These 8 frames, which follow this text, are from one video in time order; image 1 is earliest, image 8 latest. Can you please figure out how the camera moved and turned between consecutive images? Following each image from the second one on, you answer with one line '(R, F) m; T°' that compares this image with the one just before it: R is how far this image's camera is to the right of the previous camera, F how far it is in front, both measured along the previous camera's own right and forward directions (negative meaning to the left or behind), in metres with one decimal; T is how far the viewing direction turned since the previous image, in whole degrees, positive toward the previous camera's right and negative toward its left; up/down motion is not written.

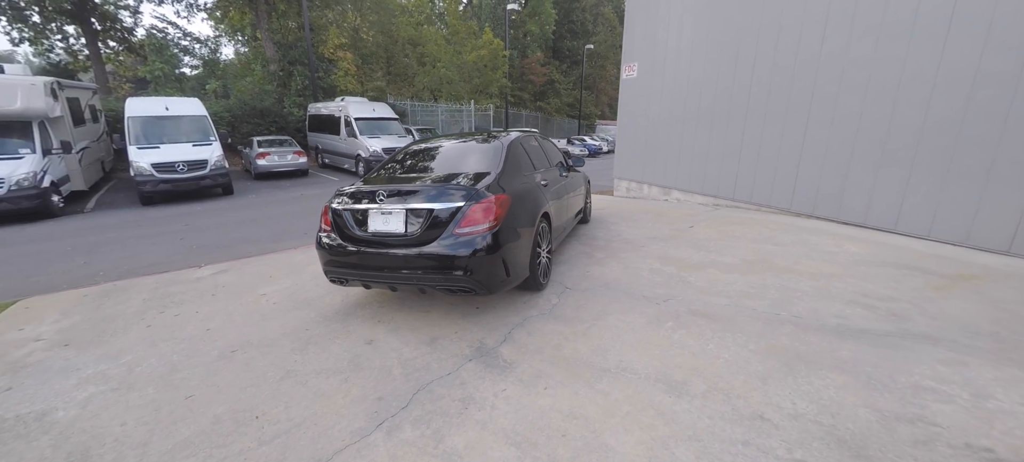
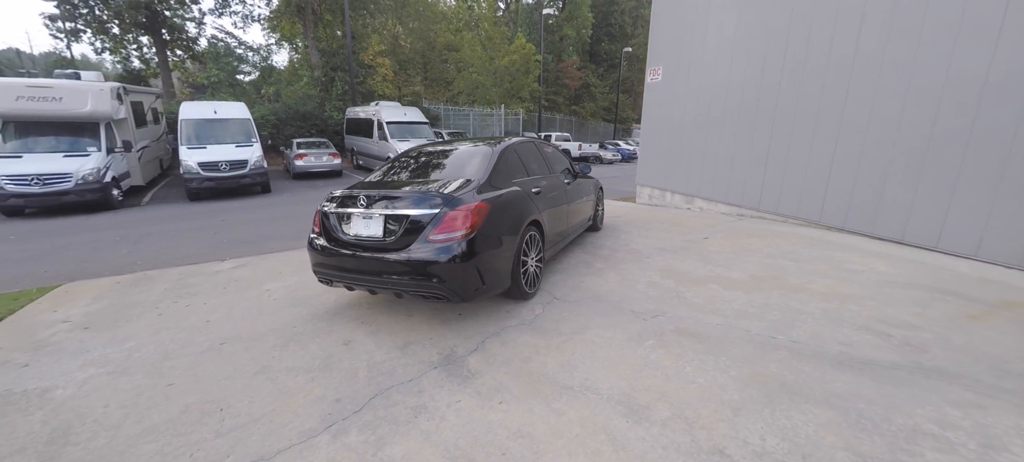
(+0.5, +0.1) m; -6°
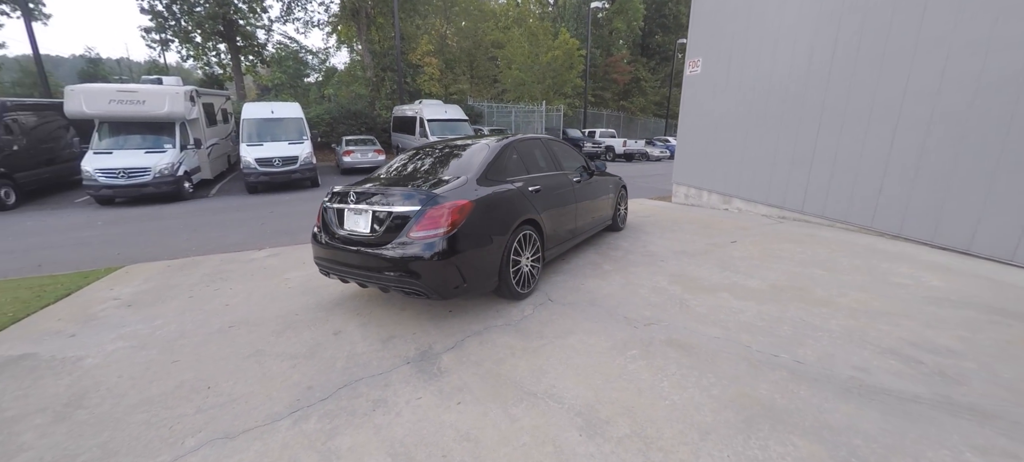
(+0.6, +0.1) m; -8°
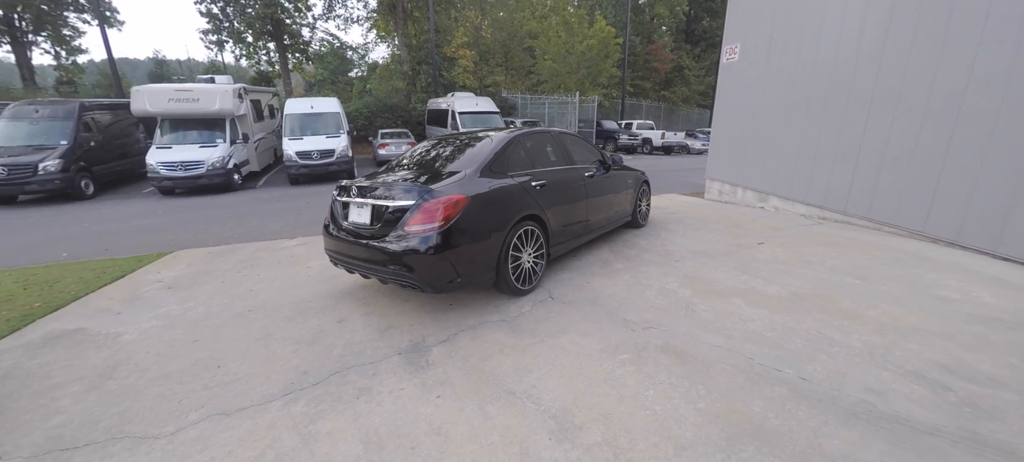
(+0.4, +0.1) m; -6°
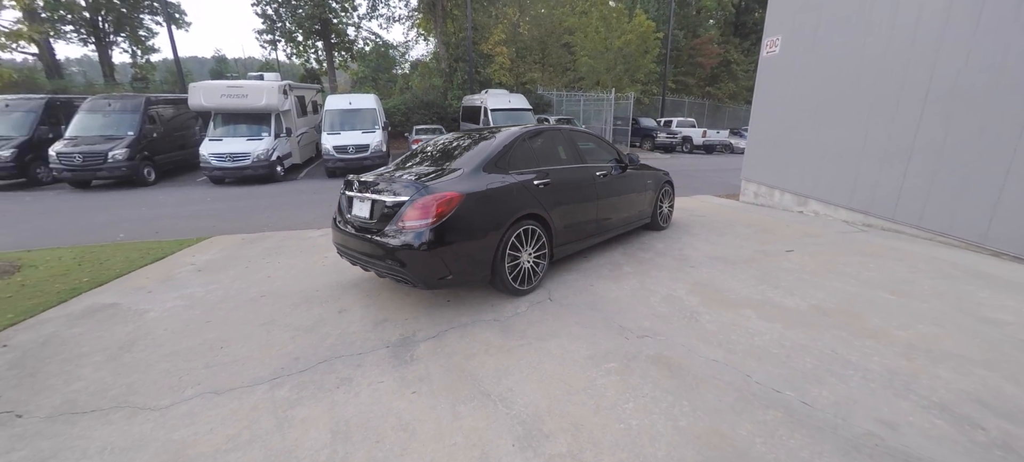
(+0.4, +0.1) m; -6°
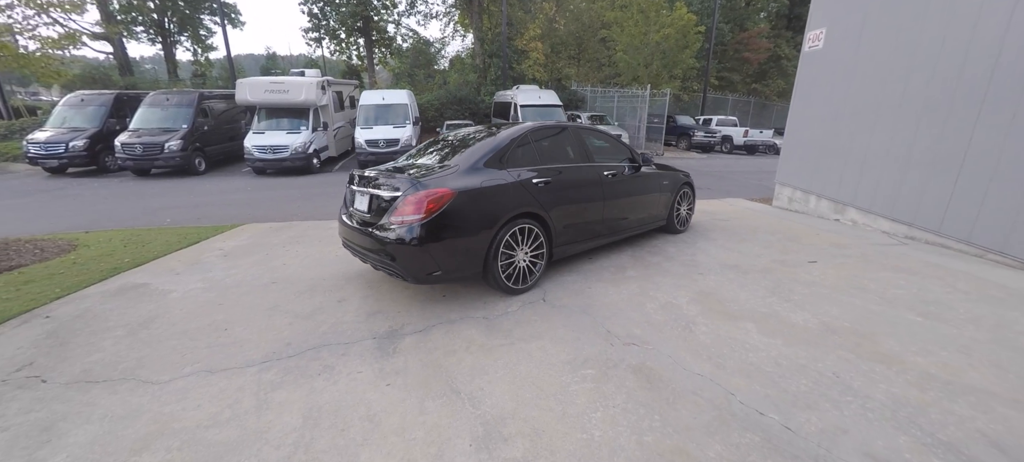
(+0.4, +0.1) m; -6°
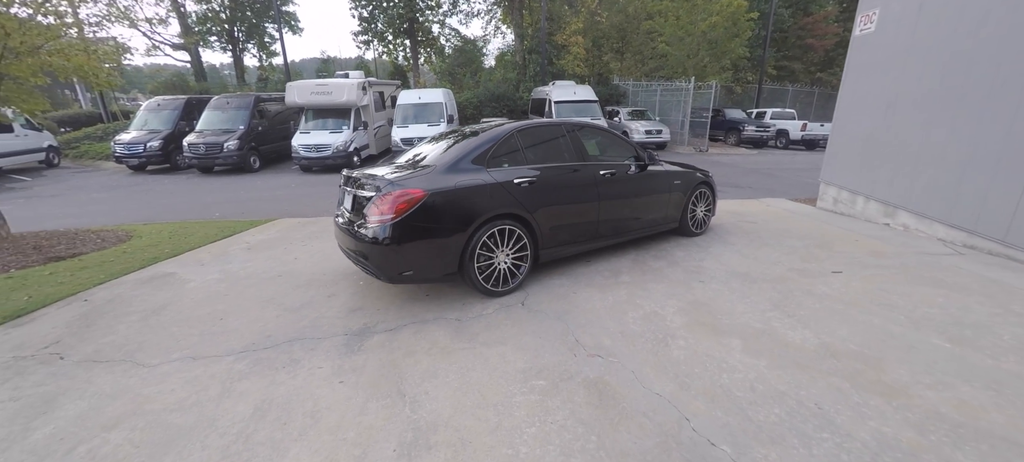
(+0.7, +0.2) m; -8°
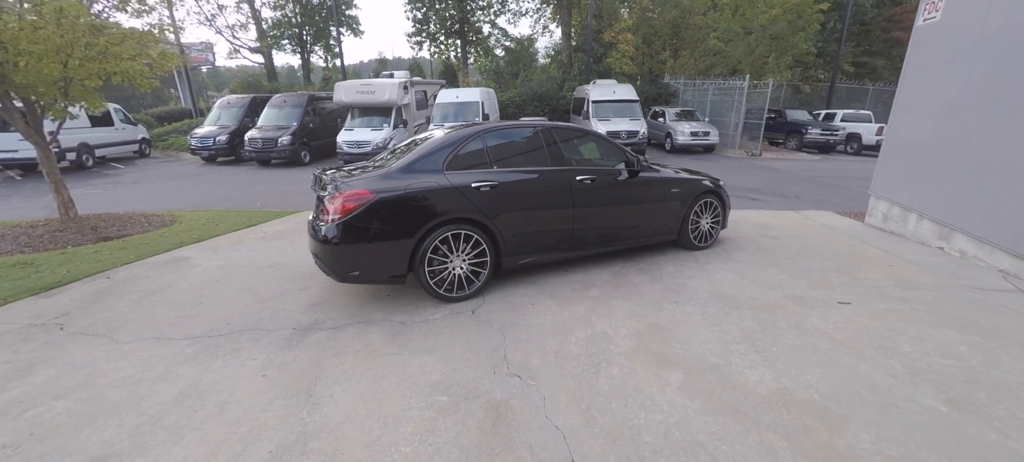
(+0.9, +0.2) m; -9°
